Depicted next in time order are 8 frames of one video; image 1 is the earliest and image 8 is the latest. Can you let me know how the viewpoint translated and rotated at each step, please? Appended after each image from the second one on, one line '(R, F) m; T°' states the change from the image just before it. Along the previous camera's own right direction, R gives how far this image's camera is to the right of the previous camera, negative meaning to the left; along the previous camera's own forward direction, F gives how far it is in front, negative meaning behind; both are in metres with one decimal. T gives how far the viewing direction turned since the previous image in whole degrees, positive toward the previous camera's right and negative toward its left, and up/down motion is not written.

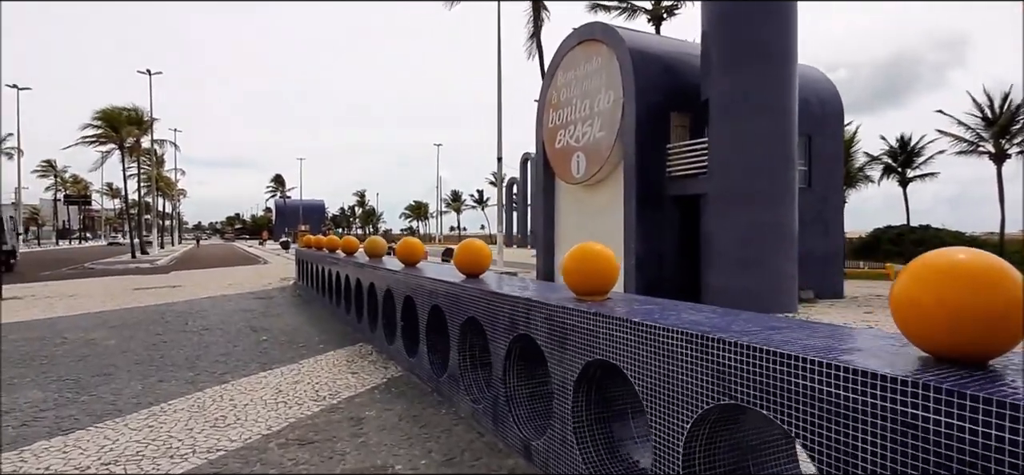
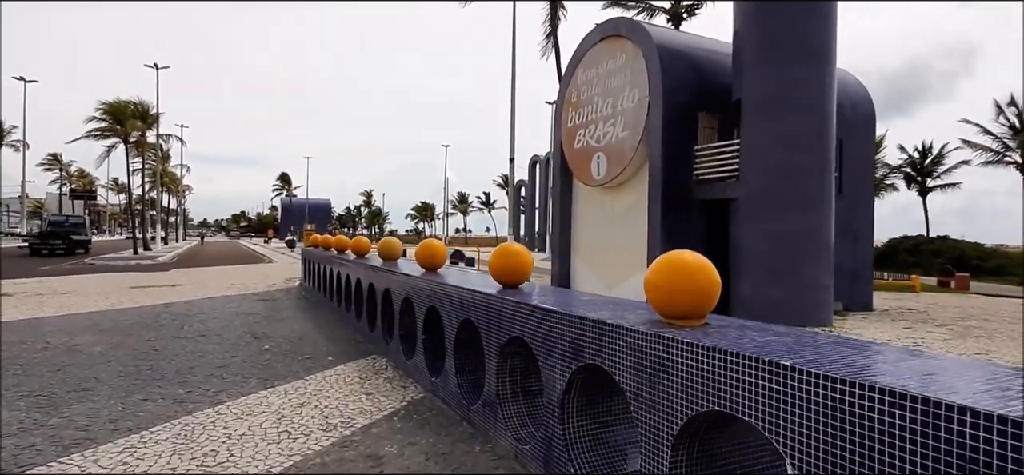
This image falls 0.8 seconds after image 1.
(-0.3, +0.7) m; 0°
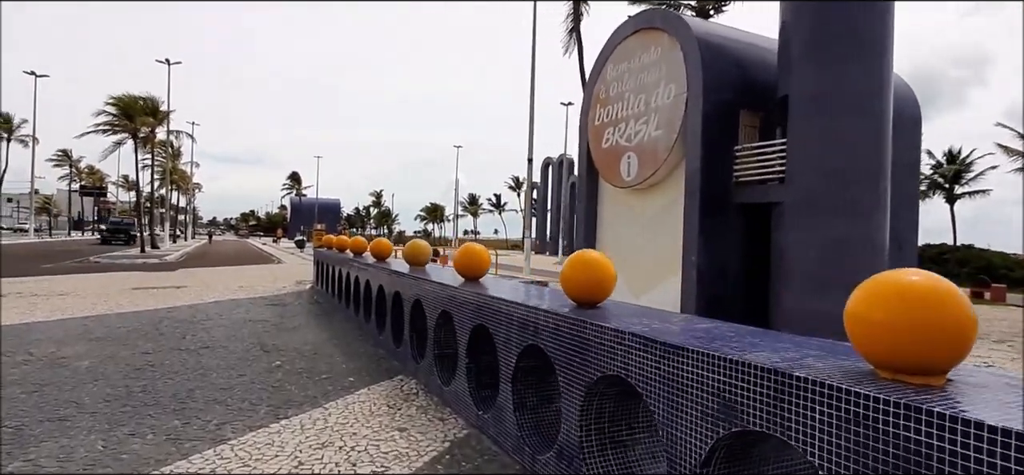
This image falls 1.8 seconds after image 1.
(-0.5, +0.9) m; -1°
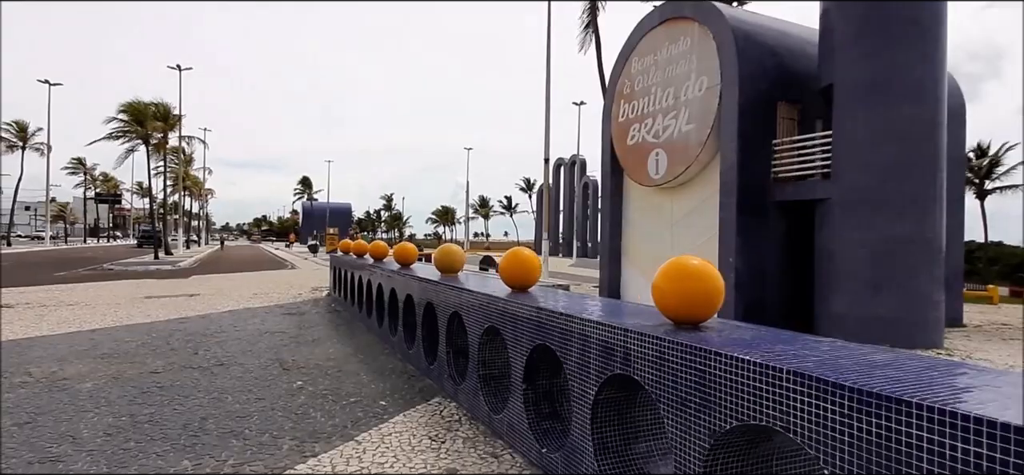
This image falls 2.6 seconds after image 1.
(-0.4, +0.6) m; -1°
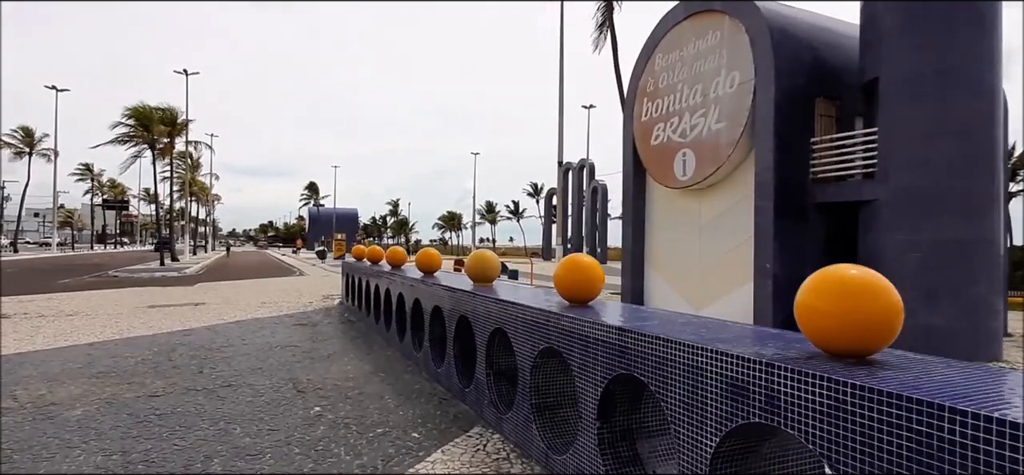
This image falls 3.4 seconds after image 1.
(-0.4, +0.7) m; -1°
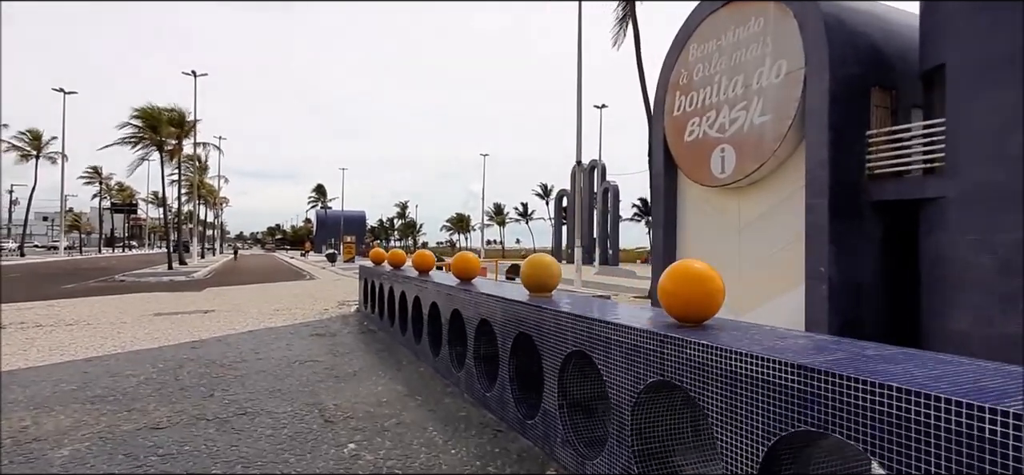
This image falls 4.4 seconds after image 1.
(-0.5, +0.8) m; -1°
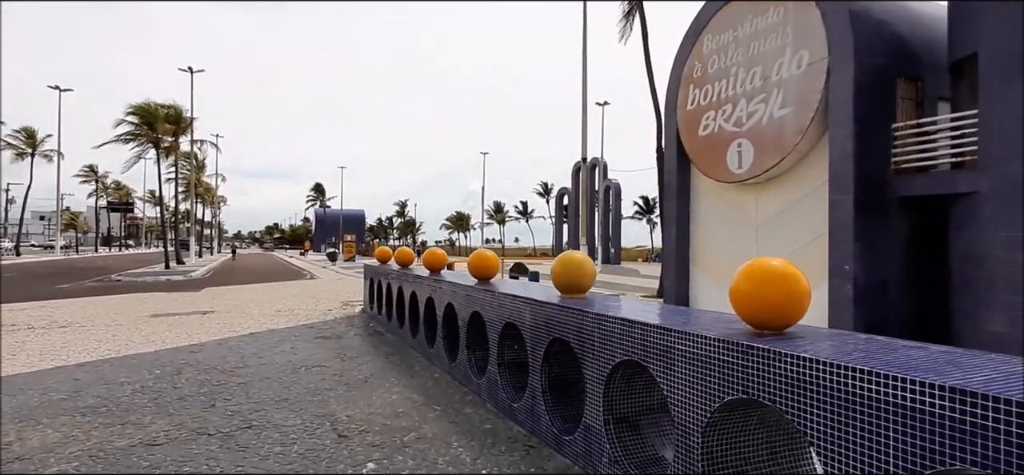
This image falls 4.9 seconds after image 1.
(-0.3, +0.4) m; 0°
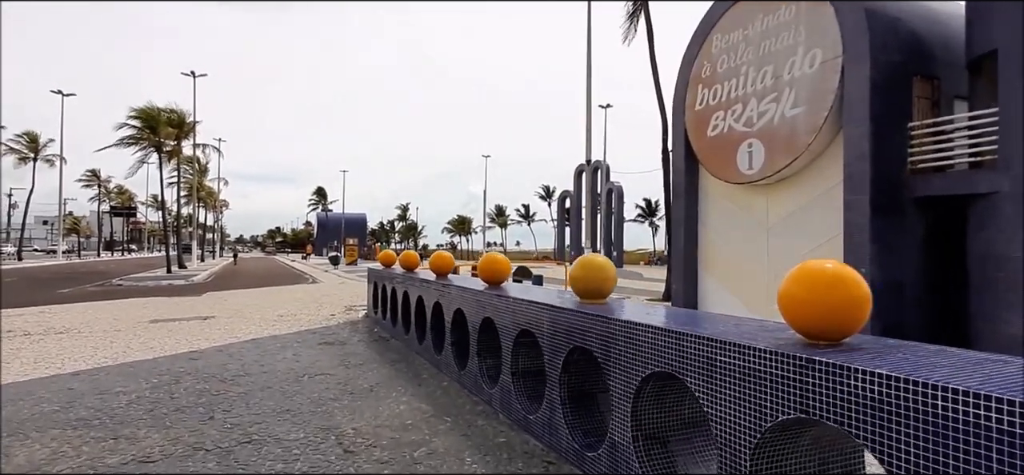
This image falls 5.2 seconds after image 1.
(-0.1, +0.2) m; 0°
